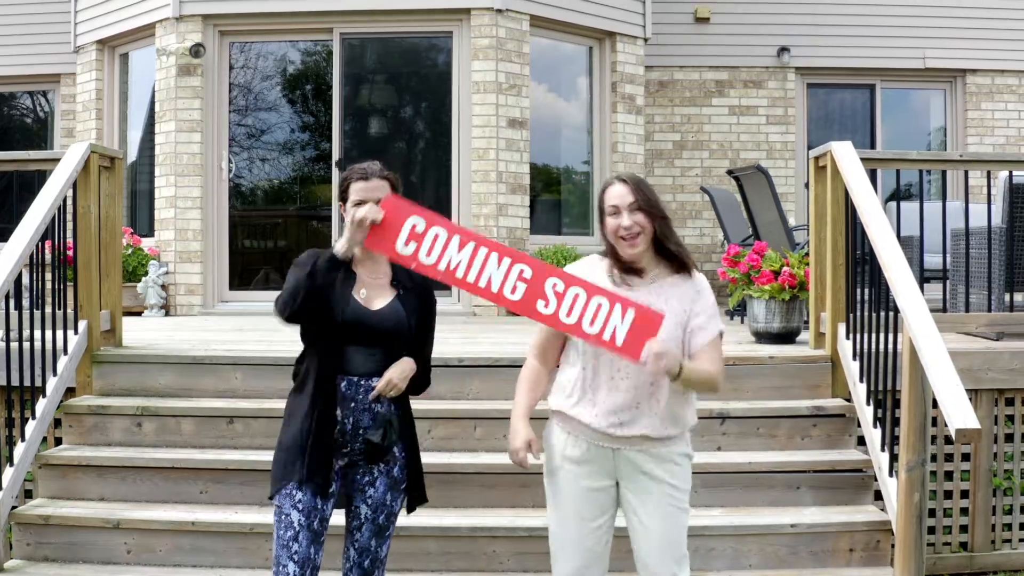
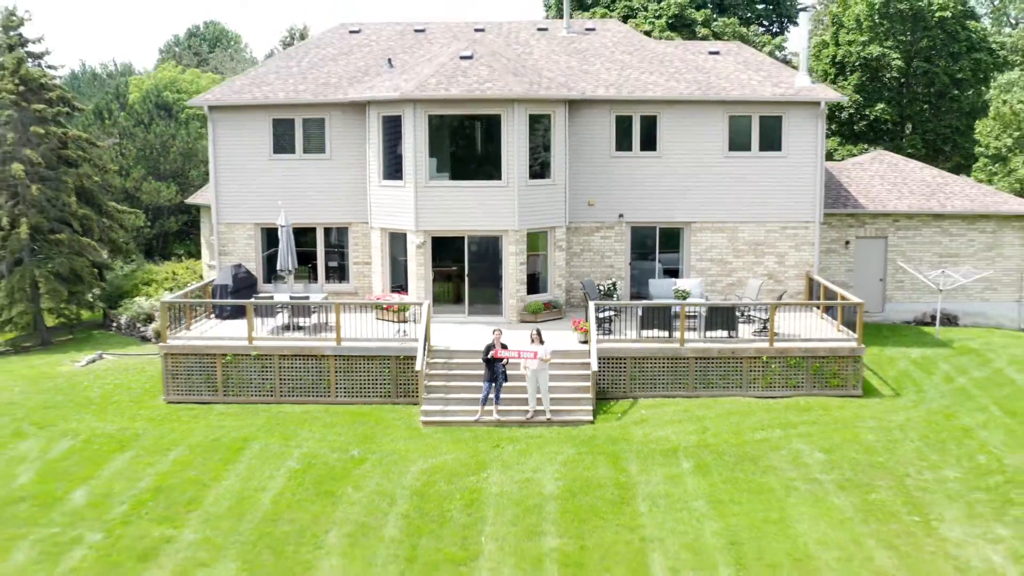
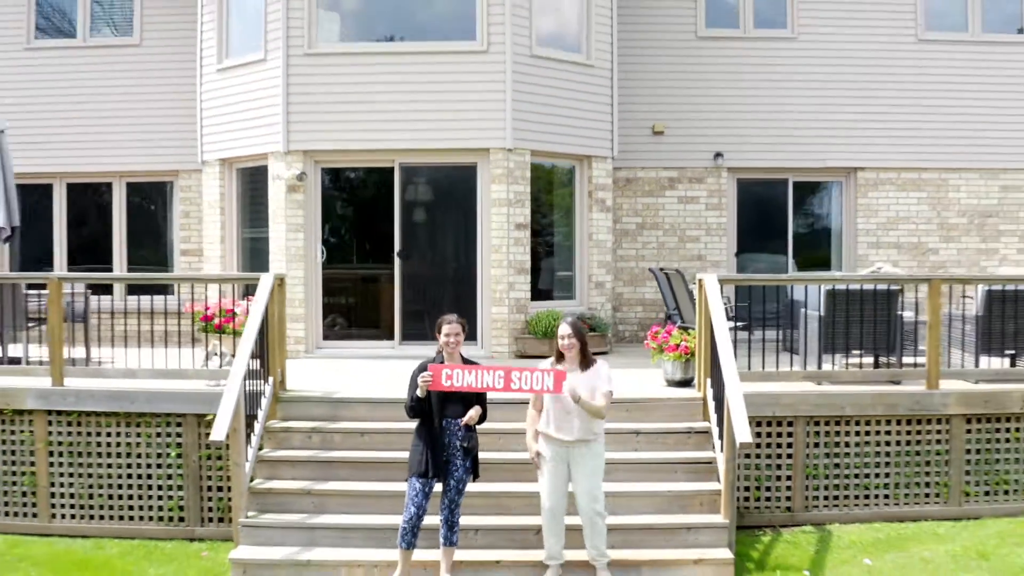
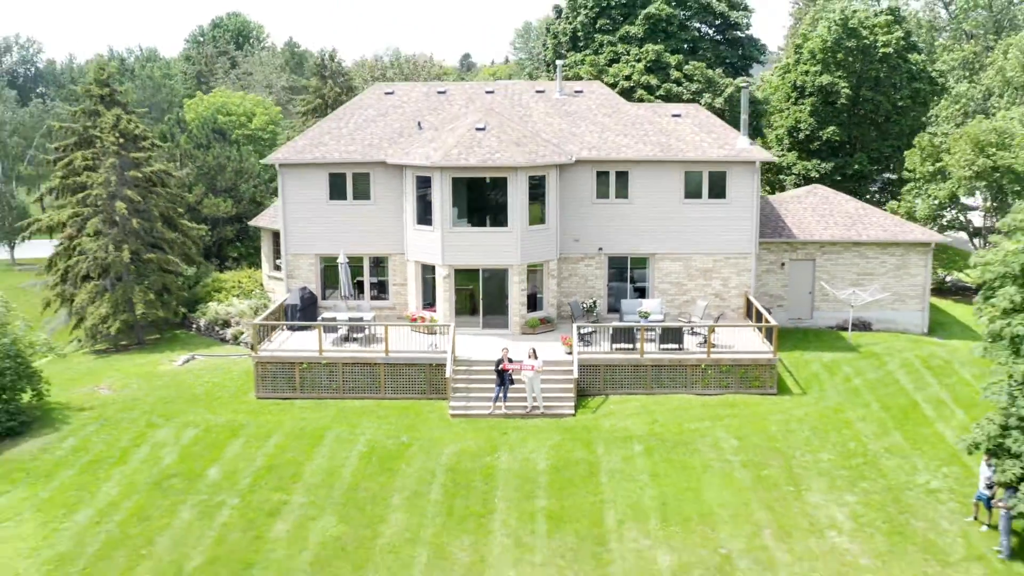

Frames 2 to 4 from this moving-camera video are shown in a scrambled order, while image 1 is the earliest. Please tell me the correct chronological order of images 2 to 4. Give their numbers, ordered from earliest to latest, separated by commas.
3, 2, 4
